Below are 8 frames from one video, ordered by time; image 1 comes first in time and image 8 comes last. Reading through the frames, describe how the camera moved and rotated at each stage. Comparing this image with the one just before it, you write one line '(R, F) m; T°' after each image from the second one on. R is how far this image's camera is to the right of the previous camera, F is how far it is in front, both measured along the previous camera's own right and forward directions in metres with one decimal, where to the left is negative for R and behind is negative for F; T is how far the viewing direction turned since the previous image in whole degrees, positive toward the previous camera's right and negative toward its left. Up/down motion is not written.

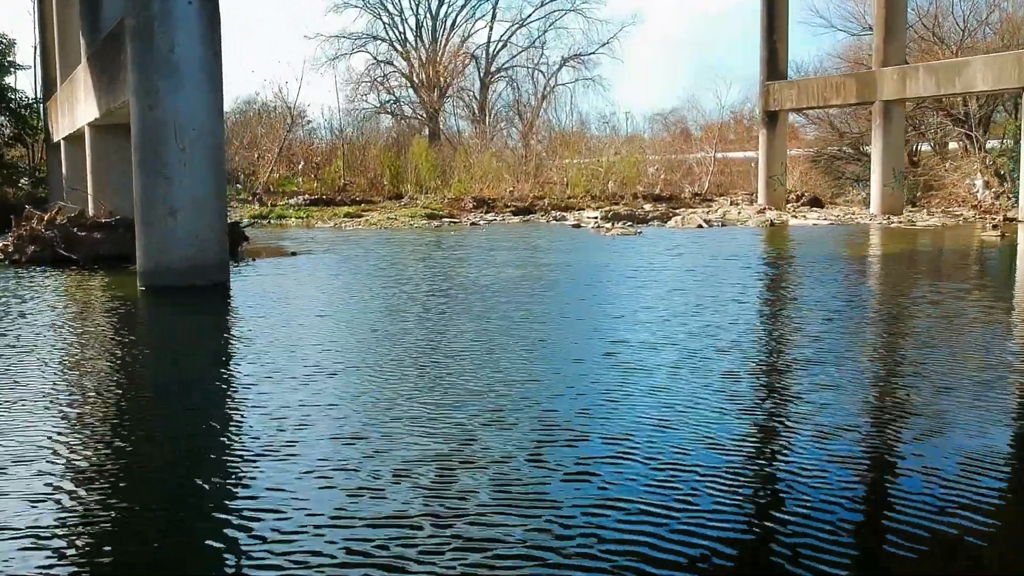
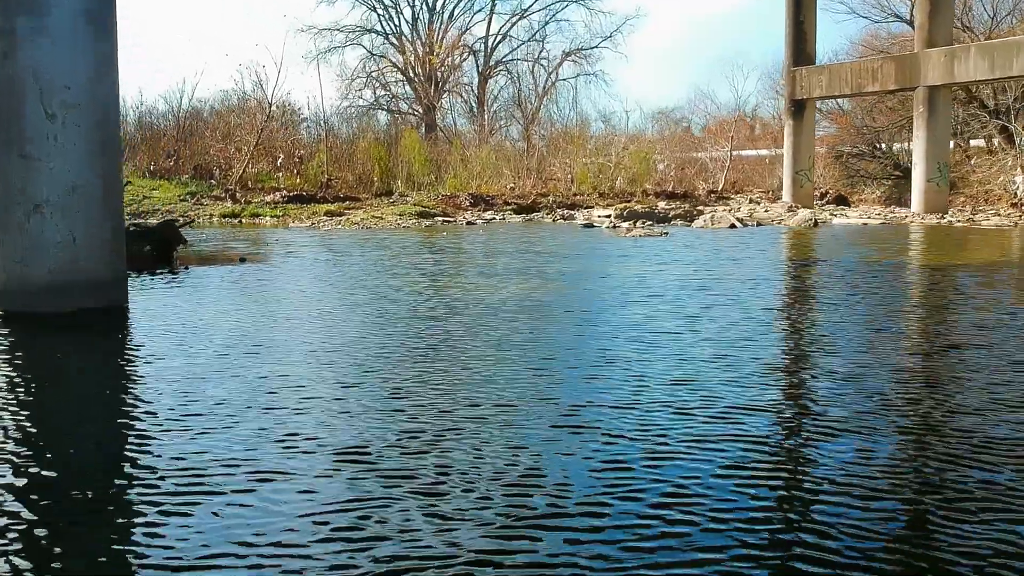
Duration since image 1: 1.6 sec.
(-0.1, +2.5) m; 0°
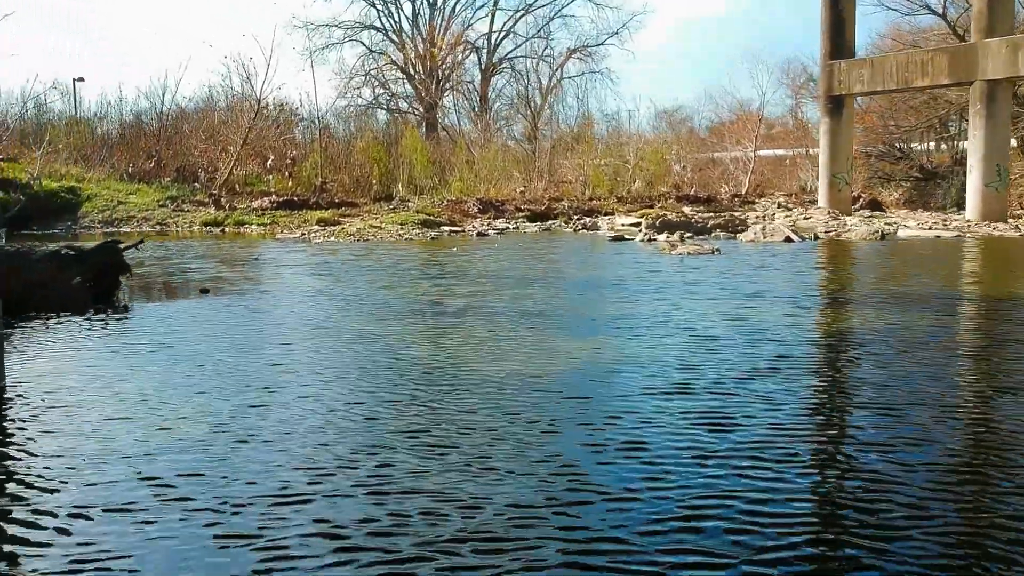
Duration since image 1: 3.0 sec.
(-0.4, +2.1) m; 0°
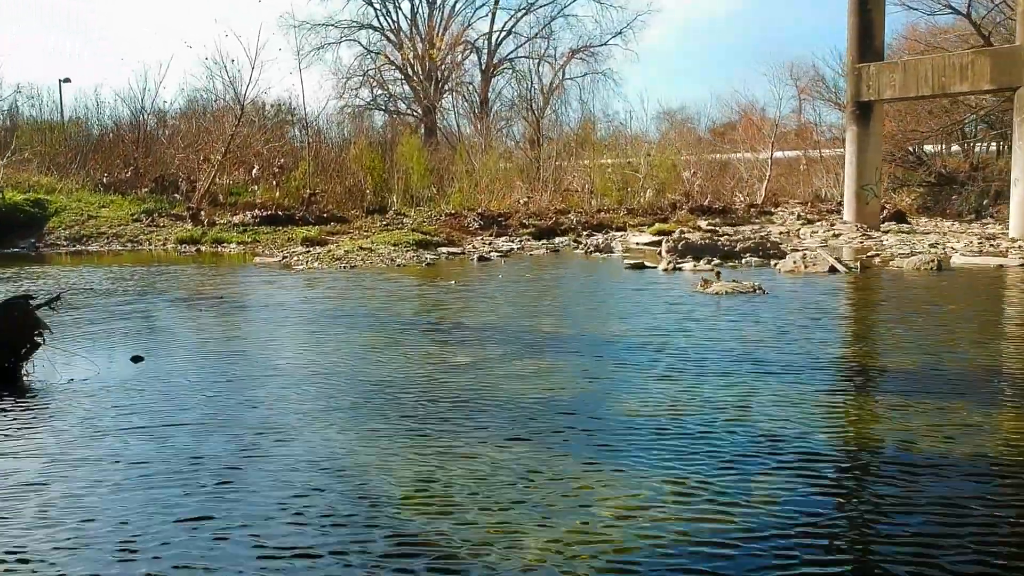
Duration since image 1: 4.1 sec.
(-0.1, +1.6) m; 0°
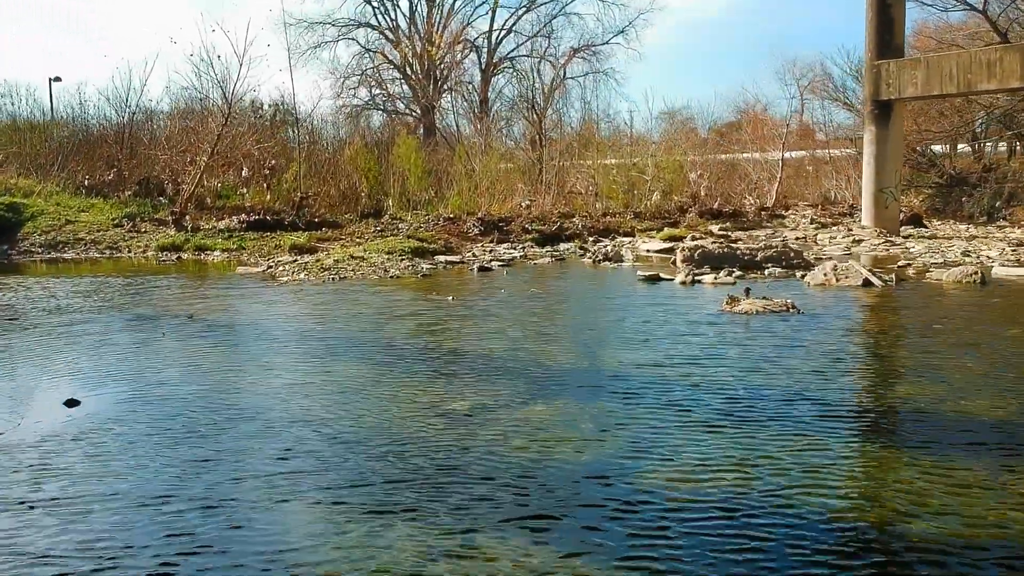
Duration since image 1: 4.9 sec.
(-0.1, +1.0) m; 0°
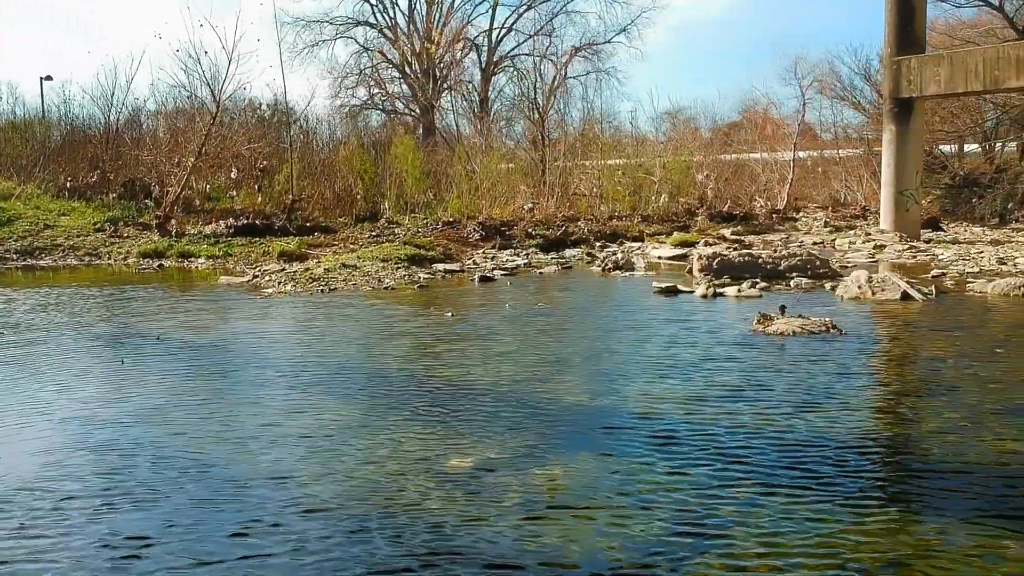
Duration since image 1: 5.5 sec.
(-0.1, +0.9) m; 0°
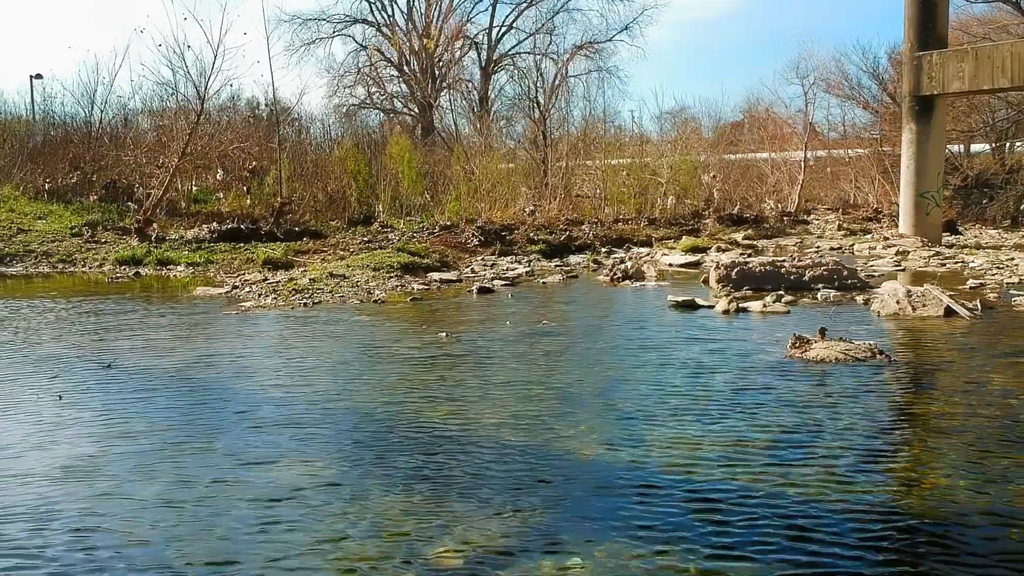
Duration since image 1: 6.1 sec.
(0.0, +1.0) m; 0°
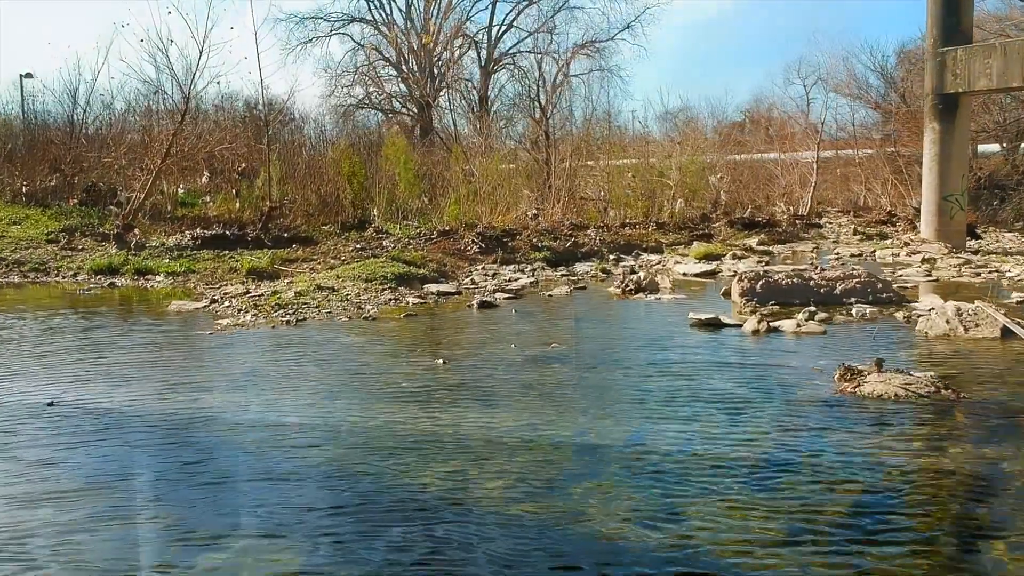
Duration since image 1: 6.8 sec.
(-0.1, +0.9) m; 0°
